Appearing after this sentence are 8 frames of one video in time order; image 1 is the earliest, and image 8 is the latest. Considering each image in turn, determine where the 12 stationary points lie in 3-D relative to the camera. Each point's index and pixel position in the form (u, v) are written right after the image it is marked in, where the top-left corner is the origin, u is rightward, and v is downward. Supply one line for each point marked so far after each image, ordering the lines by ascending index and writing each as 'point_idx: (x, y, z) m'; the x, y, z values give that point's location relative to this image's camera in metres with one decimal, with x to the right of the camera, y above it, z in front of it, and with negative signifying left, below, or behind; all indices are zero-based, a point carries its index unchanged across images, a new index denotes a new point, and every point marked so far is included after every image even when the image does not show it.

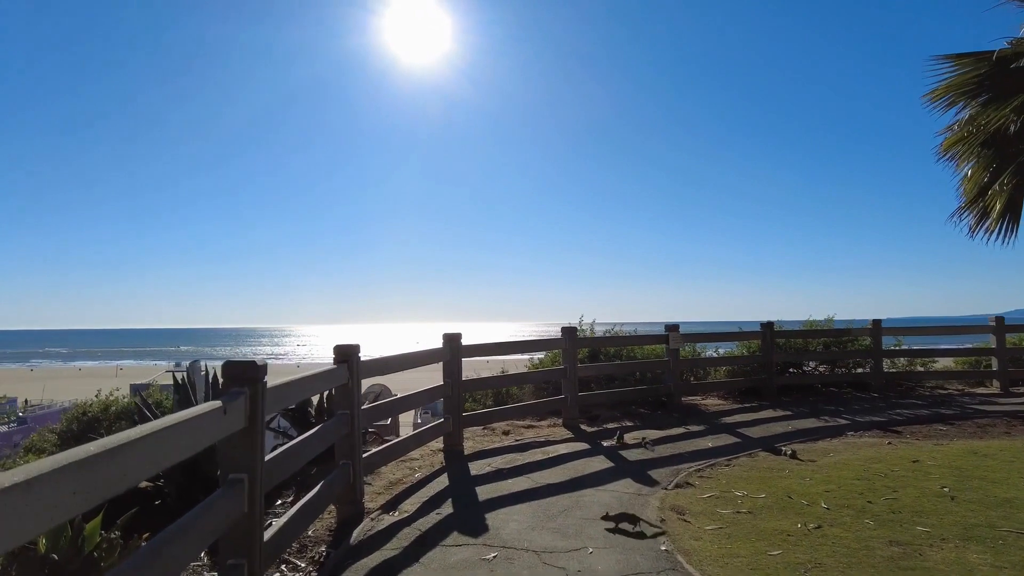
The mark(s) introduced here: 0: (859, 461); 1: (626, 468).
0: (+3.5, -1.8, +6.4) m
1: (+1.1, -1.8, +6.3) m
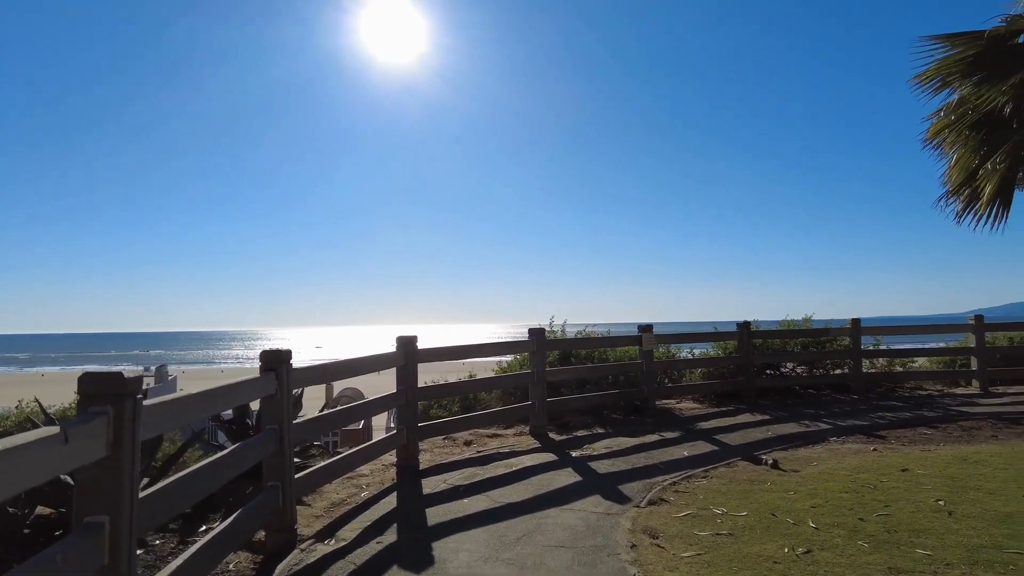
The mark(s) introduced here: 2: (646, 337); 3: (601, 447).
0: (+3.1, -1.7, +5.9) m
1: (+0.7, -1.8, +5.7) m
2: (+1.9, -0.7, +9.0) m
3: (+1.0, -1.8, +7.2) m
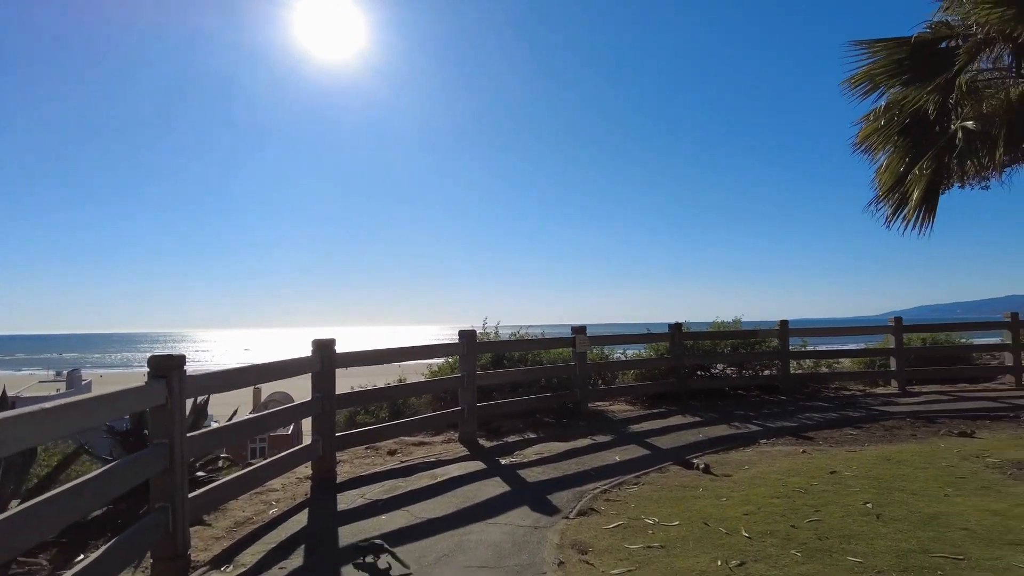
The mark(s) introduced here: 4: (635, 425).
0: (+2.4, -1.7, +5.8) m
1: (+0.1, -1.8, +5.4) m
2: (+0.9, -0.7, +8.8) m
3: (+0.2, -1.8, +6.9) m
4: (+1.6, -1.8, +8.3) m
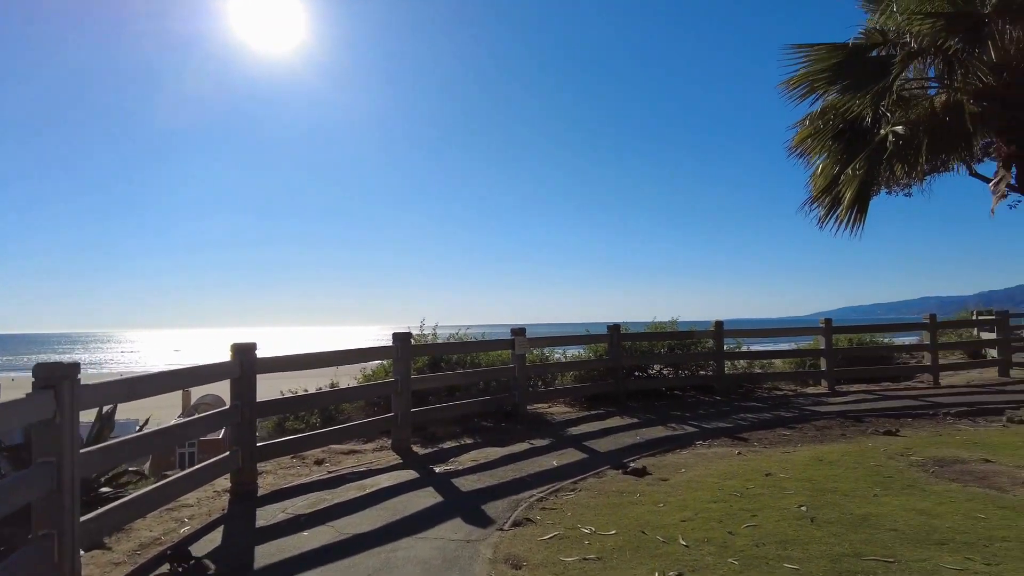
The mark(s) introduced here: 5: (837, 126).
0: (+1.8, -1.7, +5.8) m
1: (-0.5, -1.8, +5.2) m
2: (+0.1, -0.7, +8.6) m
3: (-0.5, -1.8, +6.6) m
4: (+0.8, -1.8, +8.2) m
5: (+3.2, +1.6, +6.2) m
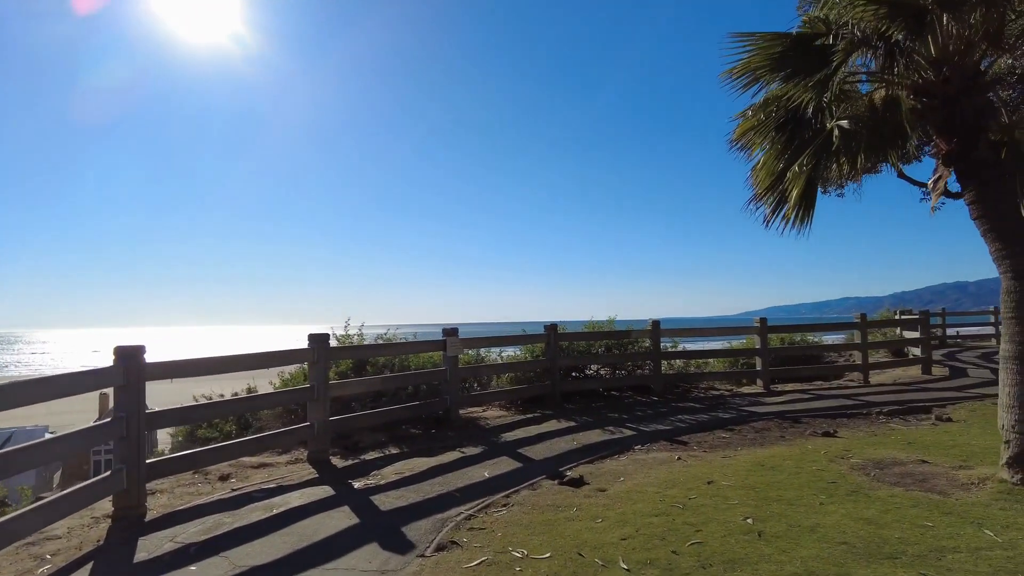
0: (+1.2, -1.7, +5.4) m
1: (-1.0, -1.7, +4.6) m
2: (-0.8, -0.7, +8.1) m
3: (-1.2, -1.8, +6.1) m
4: (-0.1, -1.8, +7.7) m
5: (+2.5, +1.6, +6.0) m
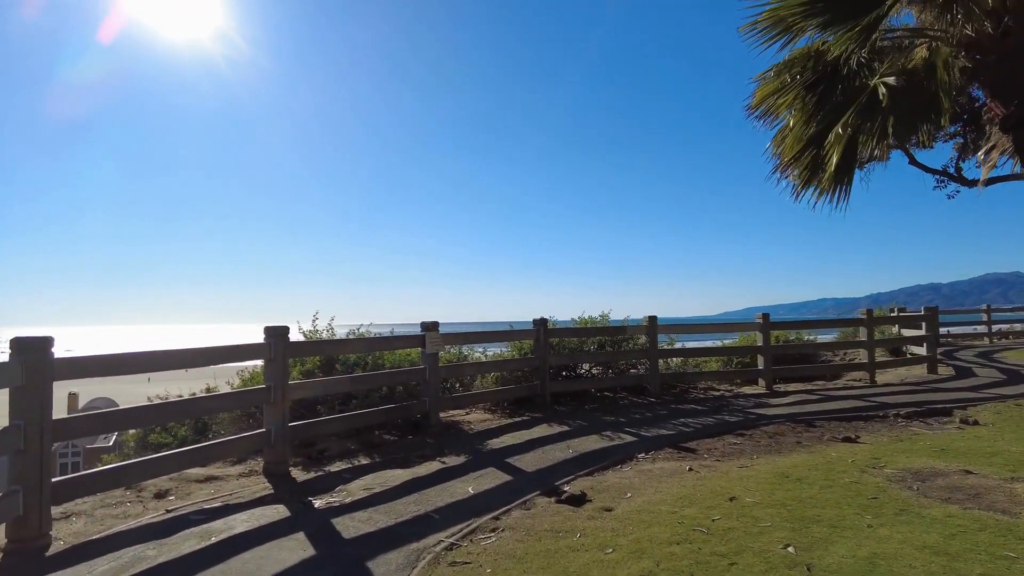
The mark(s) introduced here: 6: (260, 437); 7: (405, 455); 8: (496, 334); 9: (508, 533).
0: (+1.1, -1.6, +4.6) m
1: (-1.1, -1.6, +3.8) m
2: (-0.9, -0.6, +7.2) m
3: (-1.3, -1.6, +5.2) m
4: (-0.2, -1.7, +6.9) m
5: (+2.4, +1.7, +5.2) m
6: (-2.3, -1.3, +5.7) m
7: (-1.1, -1.7, +6.3) m
8: (-0.2, -0.6, +8.2) m
9: (0.0, -1.6, +4.1) m
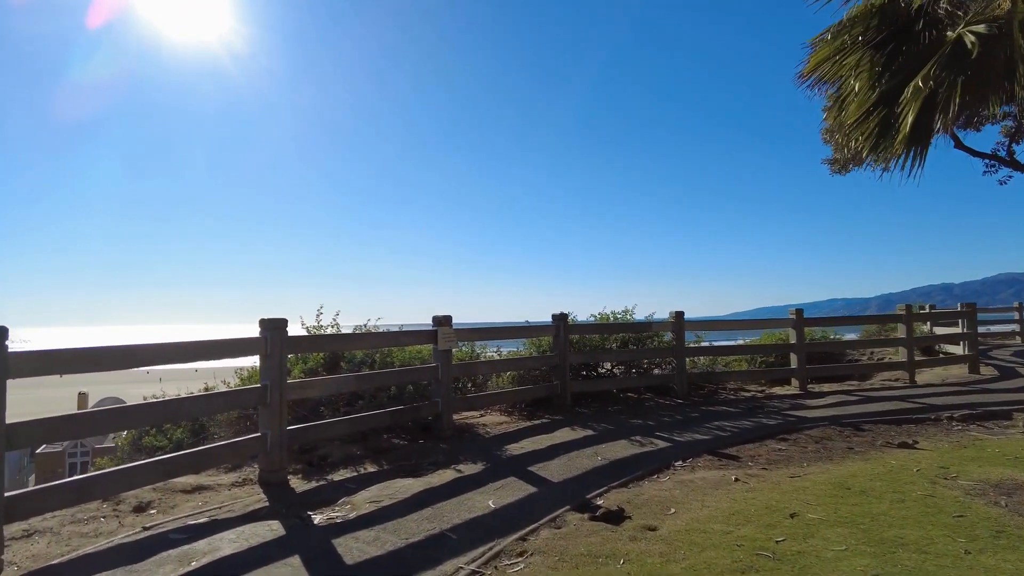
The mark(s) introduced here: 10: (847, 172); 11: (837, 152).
0: (+1.3, -1.5, +4.0) m
1: (-0.9, -1.5, +3.2) m
2: (-0.7, -0.5, +6.6) m
3: (-1.1, -1.5, +4.6) m
4: (0.0, -1.6, +6.3) m
5: (+2.6, +1.8, +4.6) m
6: (-2.1, -1.2, +5.1) m
7: (-0.9, -1.6, +5.7) m
8: (0.0, -0.5, +7.6) m
9: (+0.2, -1.5, +3.5) m
10: (+4.9, +1.7, +9.3) m
11: (+4.5, +1.9, +8.7) m
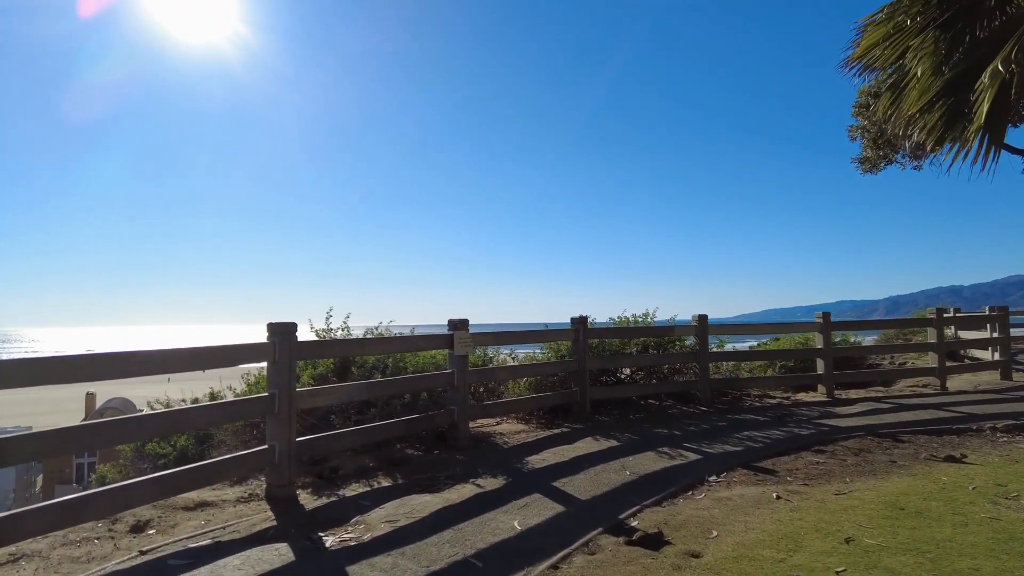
0: (+1.5, -1.5, +3.7) m
1: (-0.7, -1.5, +2.8) m
2: (-0.5, -0.5, +6.3) m
3: (-0.9, -1.6, +4.3) m
4: (+0.2, -1.6, +5.9) m
5: (+2.8, +1.8, +4.2) m
6: (-1.9, -1.3, +4.8) m
7: (-0.7, -1.6, +5.4) m
8: (+0.2, -0.5, +7.3) m
9: (+0.3, -1.5, +3.2) m
10: (+5.1, +1.6, +8.9) m
11: (+4.7, +1.8, +8.3) m
